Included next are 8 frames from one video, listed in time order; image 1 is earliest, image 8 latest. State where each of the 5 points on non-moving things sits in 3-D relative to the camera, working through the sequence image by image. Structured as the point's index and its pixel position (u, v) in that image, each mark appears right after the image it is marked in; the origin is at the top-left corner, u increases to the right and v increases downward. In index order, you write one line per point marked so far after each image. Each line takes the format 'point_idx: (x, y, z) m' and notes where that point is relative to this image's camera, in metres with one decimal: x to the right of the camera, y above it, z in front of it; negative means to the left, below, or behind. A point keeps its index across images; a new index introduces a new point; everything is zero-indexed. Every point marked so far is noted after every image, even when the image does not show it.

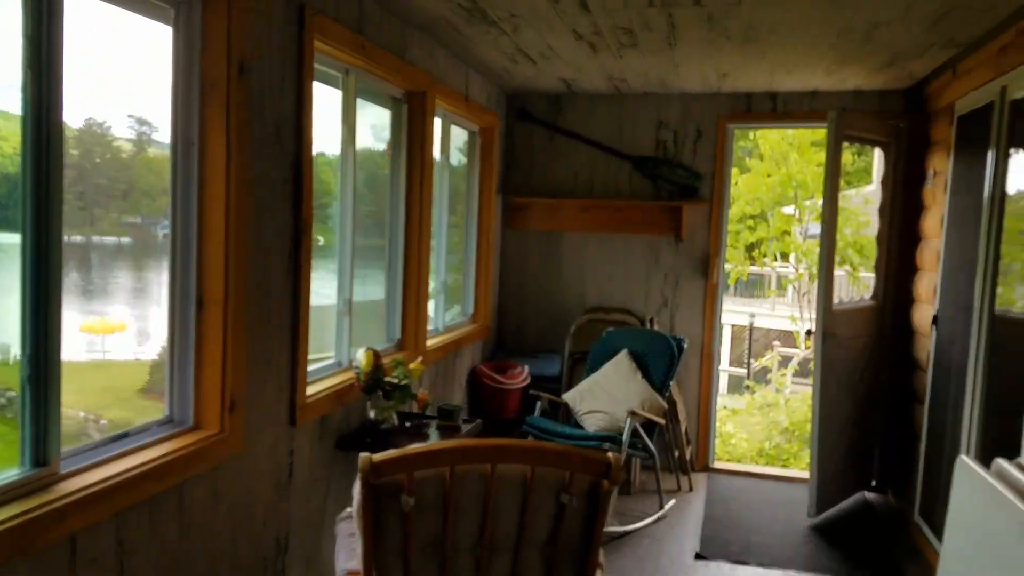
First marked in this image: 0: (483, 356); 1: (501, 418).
0: (-0.2, -0.4, +4.5) m
1: (-0.1, -0.6, +4.2) m
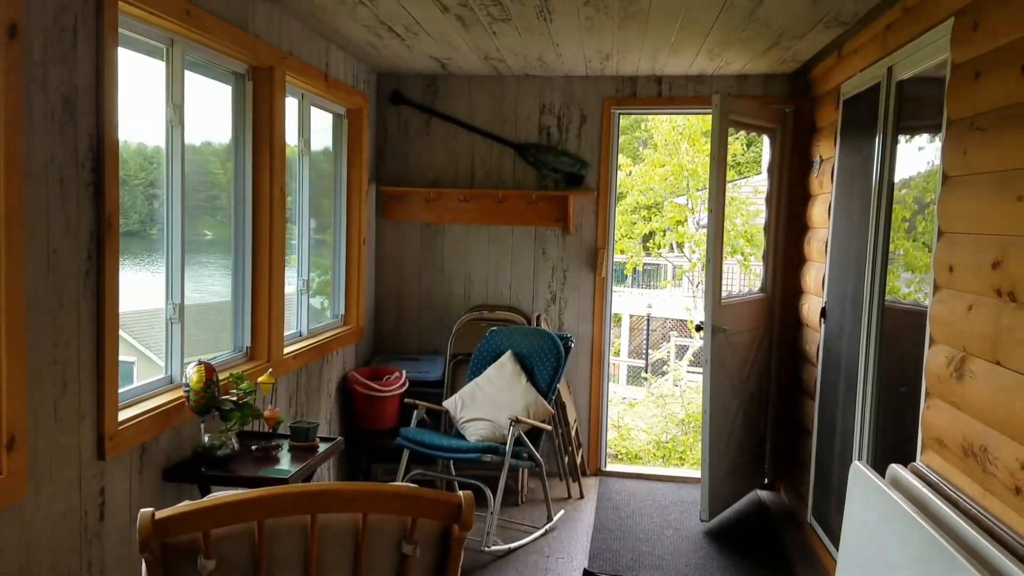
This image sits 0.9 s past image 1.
0: (-0.8, -0.4, +4.1) m
1: (-0.6, -0.6, +3.8) m
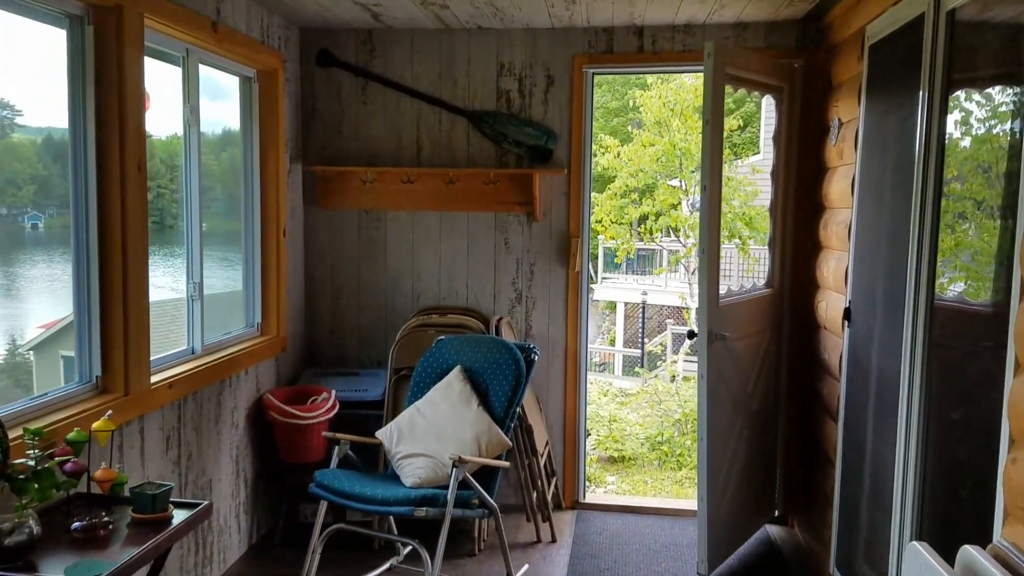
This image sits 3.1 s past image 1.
0: (-0.9, -0.4, +3.4) m
1: (-0.8, -0.7, +3.1) m
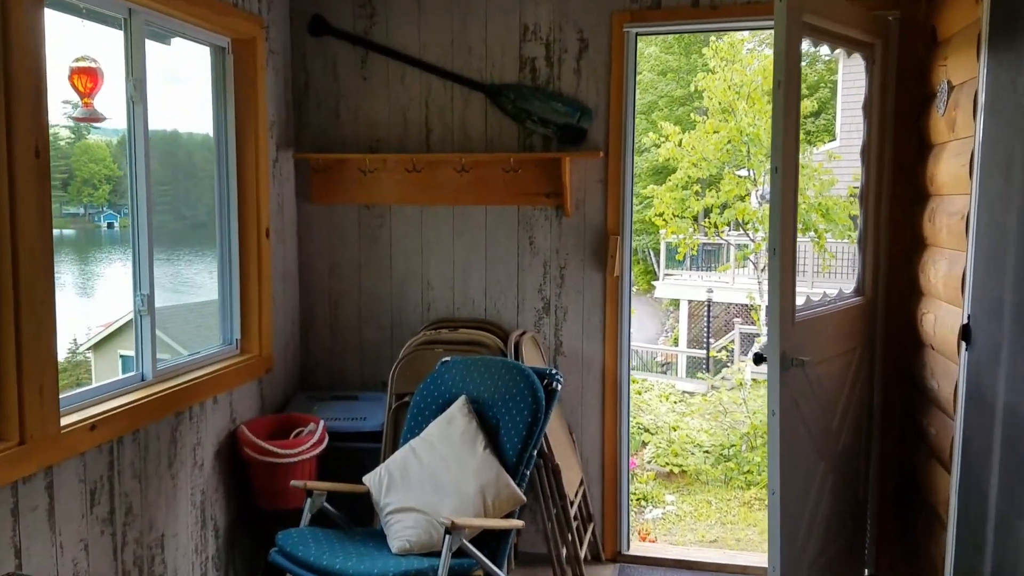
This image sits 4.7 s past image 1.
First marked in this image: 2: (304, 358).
0: (-0.9, -0.4, +2.9) m
1: (-0.7, -0.7, +2.6) m
2: (-0.8, -0.3, +3.2) m
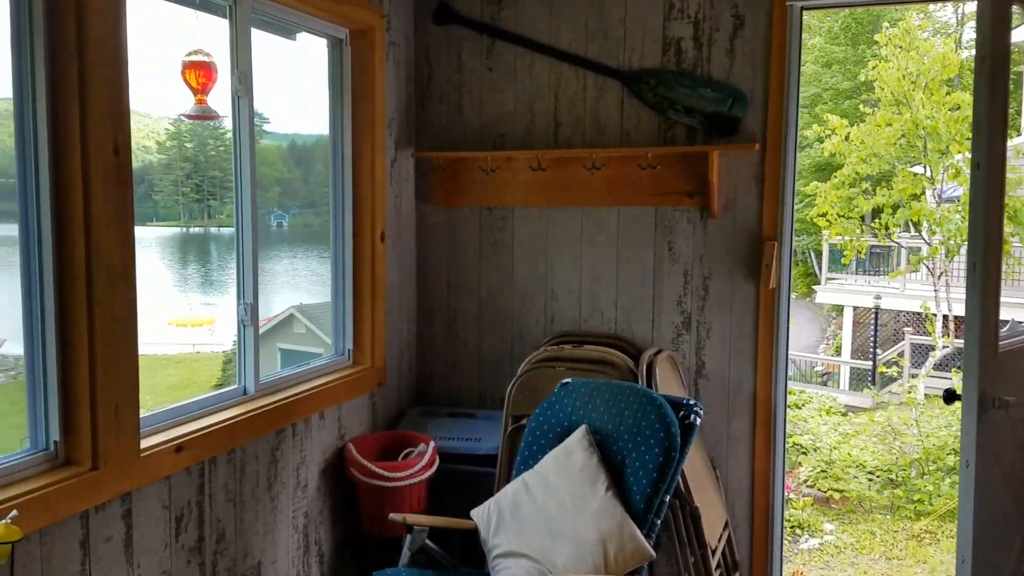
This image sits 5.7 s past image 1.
0: (-0.4, -0.4, +2.7) m
1: (-0.4, -0.7, +2.4) m
2: (-0.3, -0.3, +3.0) m
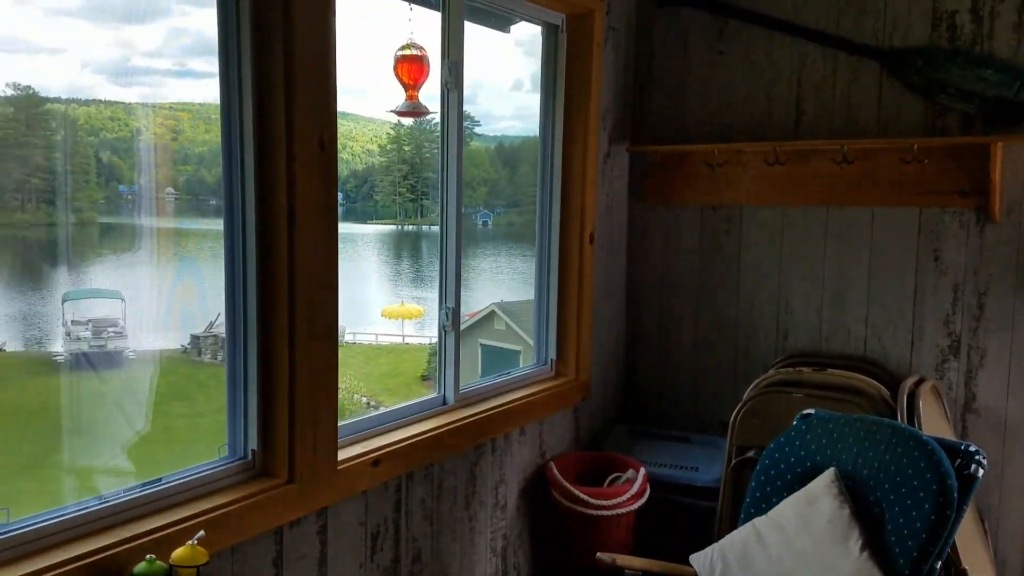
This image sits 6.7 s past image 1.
0: (+0.2, -0.4, +2.5) m
1: (+0.2, -0.7, +2.2) m
2: (+0.4, -0.3, +2.7) m
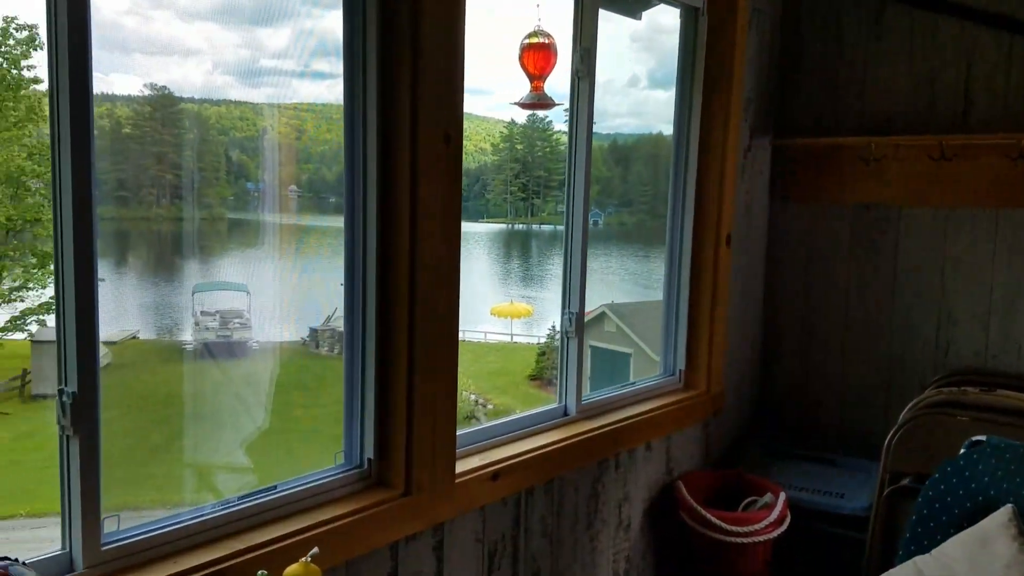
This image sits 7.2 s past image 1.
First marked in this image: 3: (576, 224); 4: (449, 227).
0: (+0.5, -0.5, +2.3) m
1: (+0.5, -0.7, +2.0) m
2: (+0.8, -0.3, +2.5) m
3: (+0.1, +0.2, +1.9) m
4: (-0.1, +0.1, +1.5) m
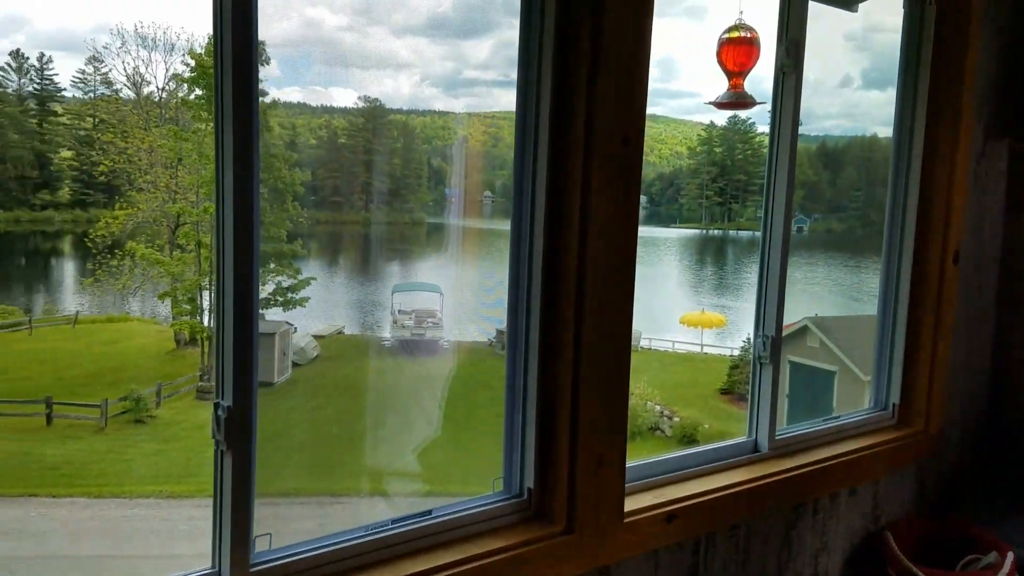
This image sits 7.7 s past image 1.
0: (+1.0, -0.5, +2.0) m
1: (+0.9, -0.8, +1.7) m
2: (+1.3, -0.4, +2.2) m
3: (+0.5, +0.1, +1.7) m
4: (+0.2, +0.1, +1.3) m
